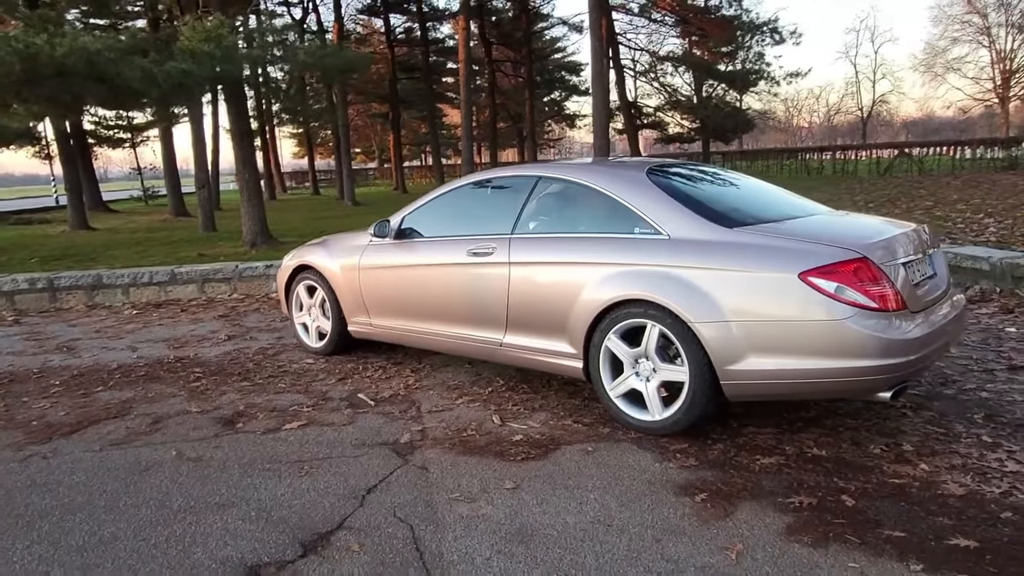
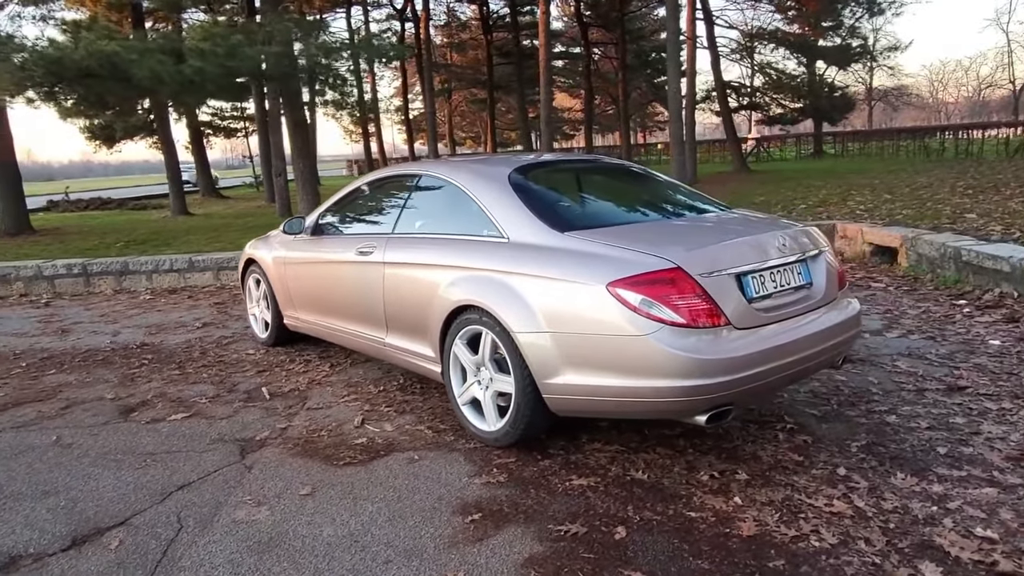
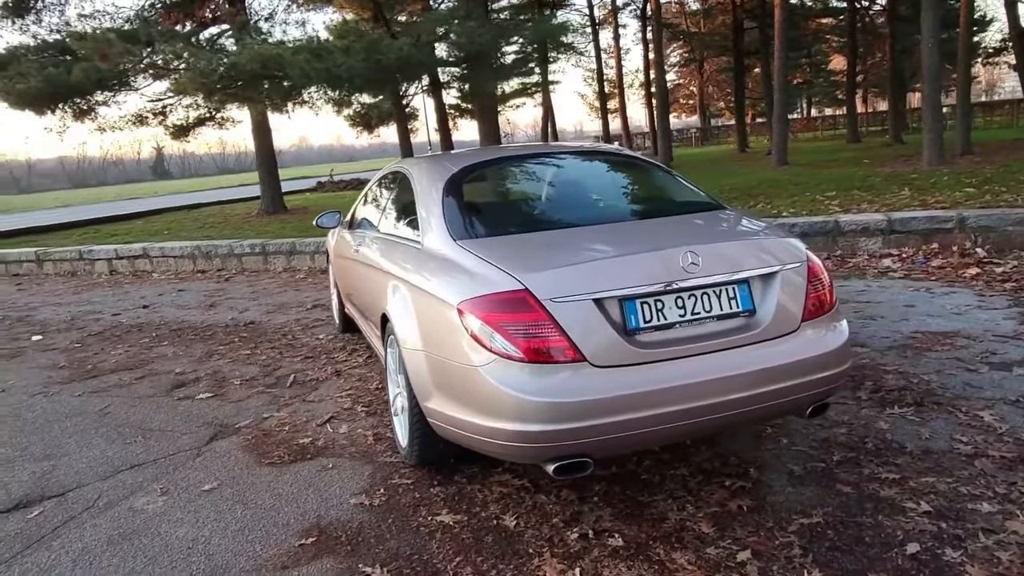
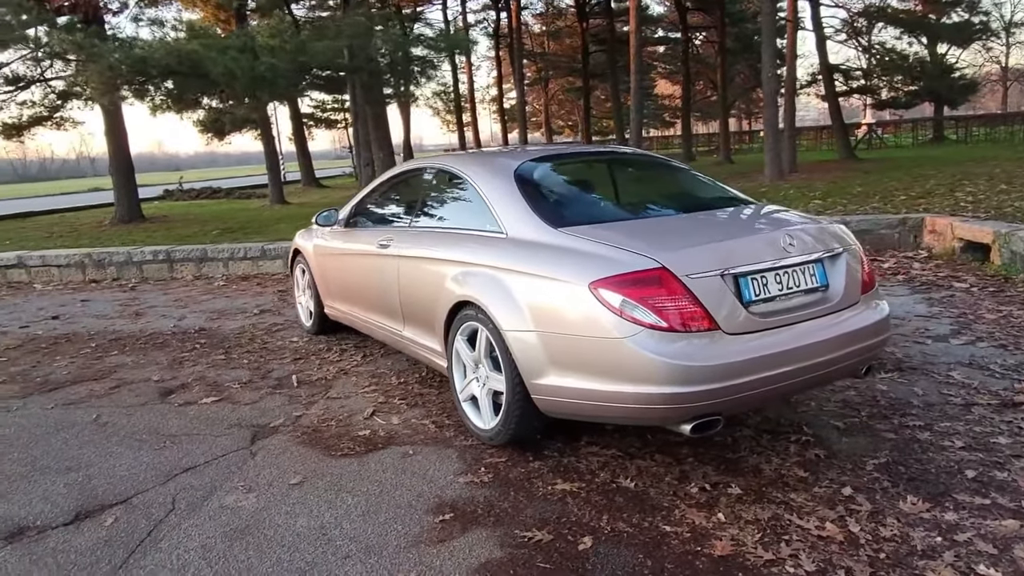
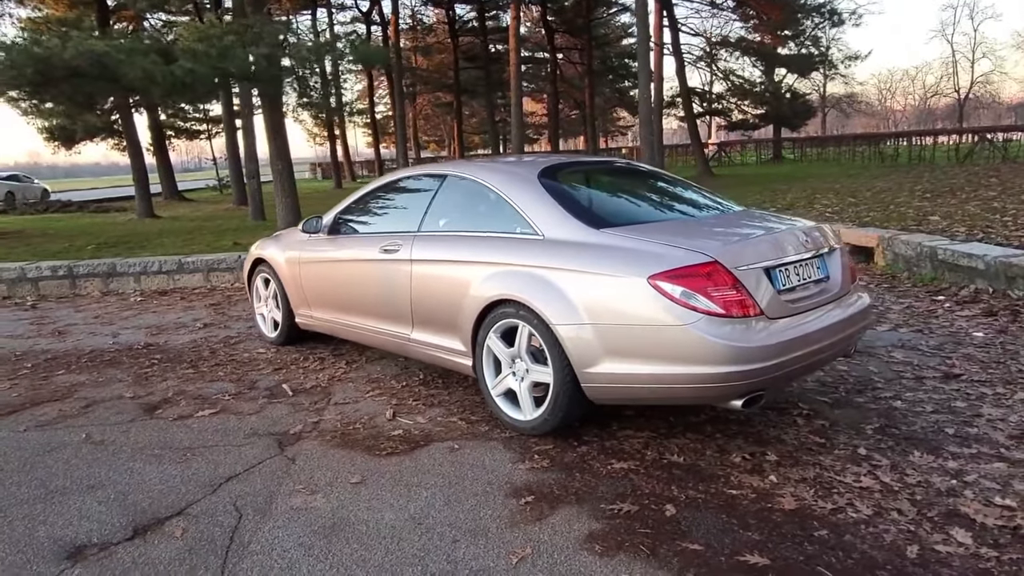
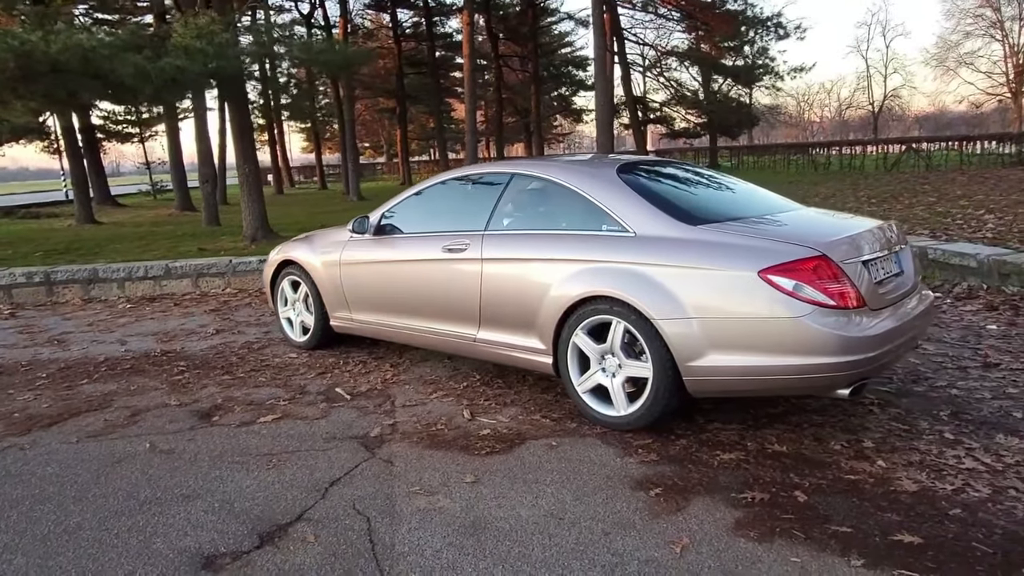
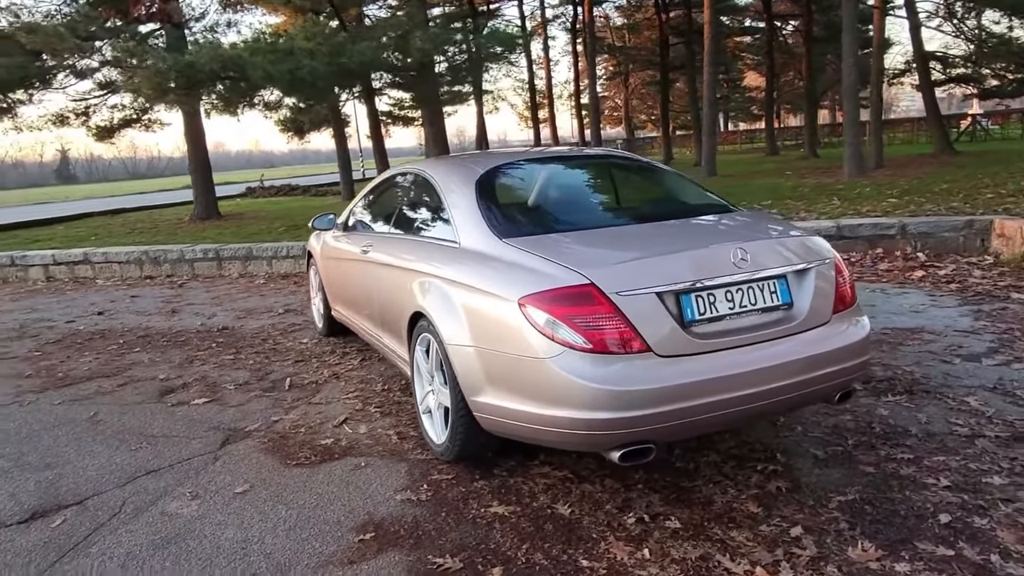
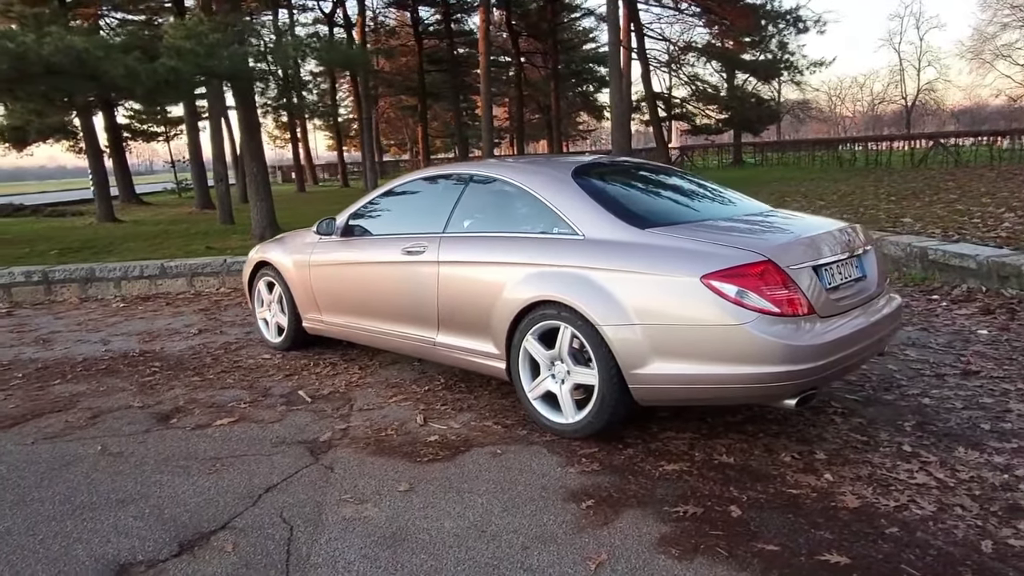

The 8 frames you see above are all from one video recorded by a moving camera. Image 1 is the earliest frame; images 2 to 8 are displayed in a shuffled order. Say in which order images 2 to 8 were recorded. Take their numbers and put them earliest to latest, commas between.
6, 8, 5, 2, 4, 7, 3
